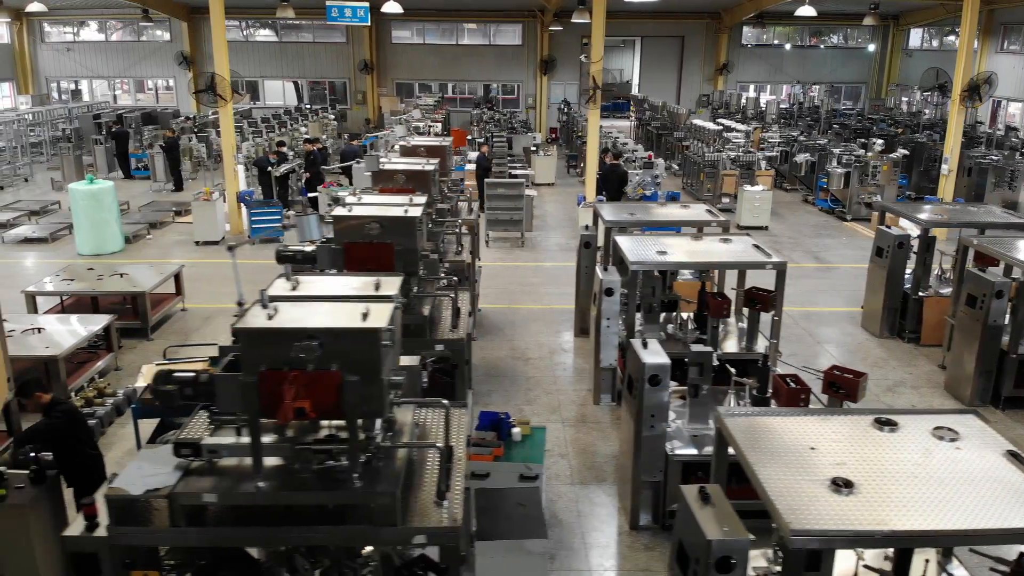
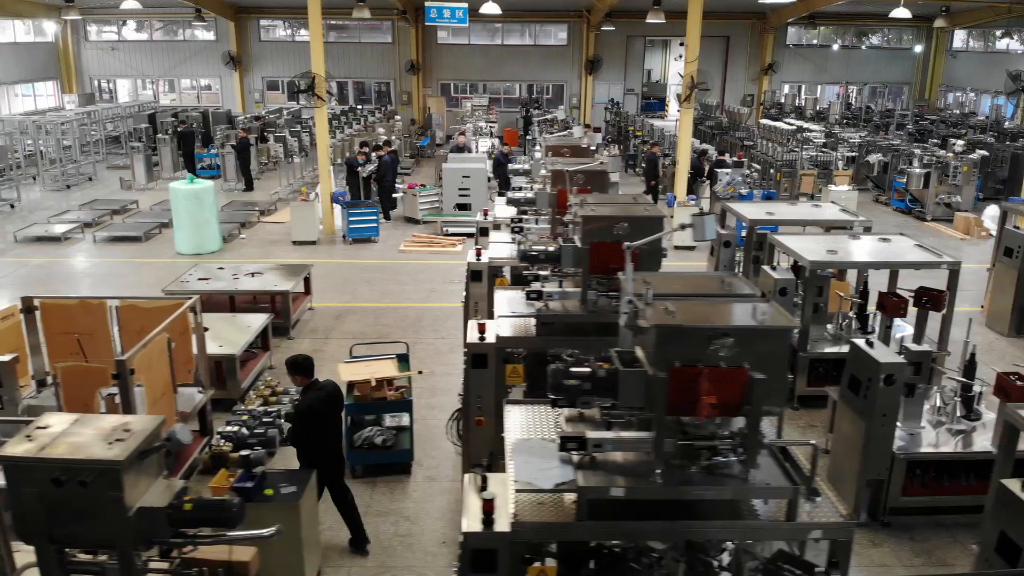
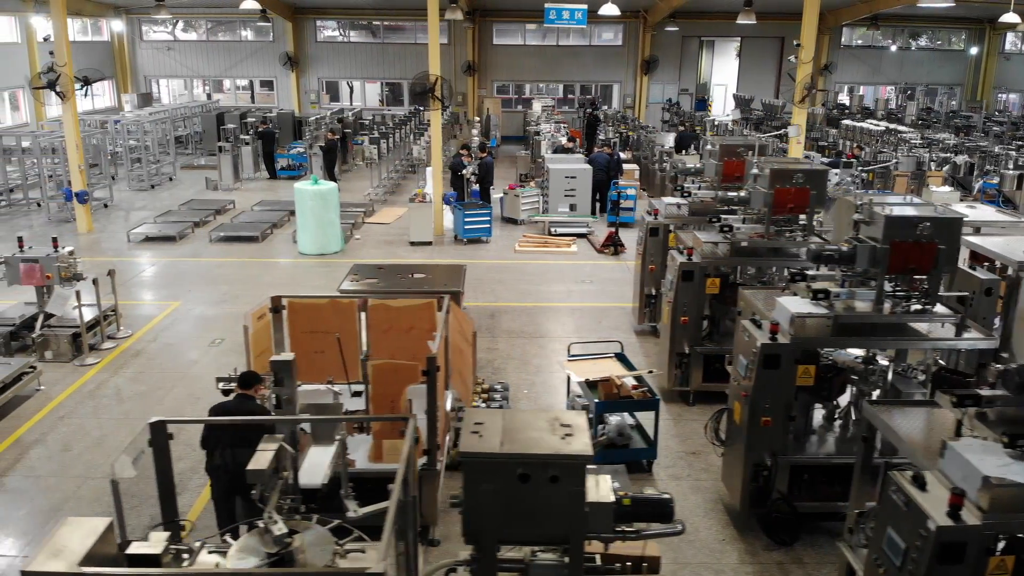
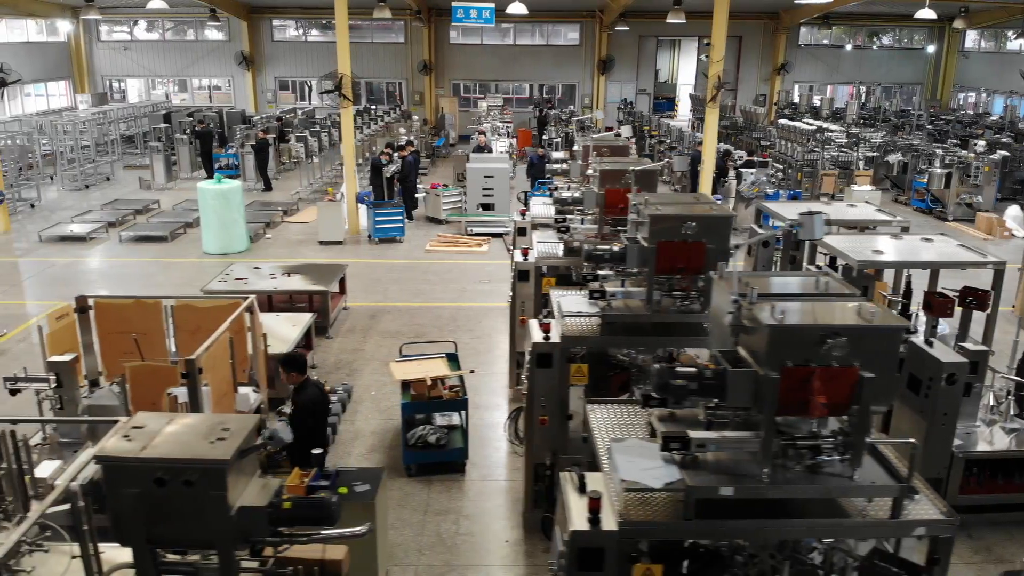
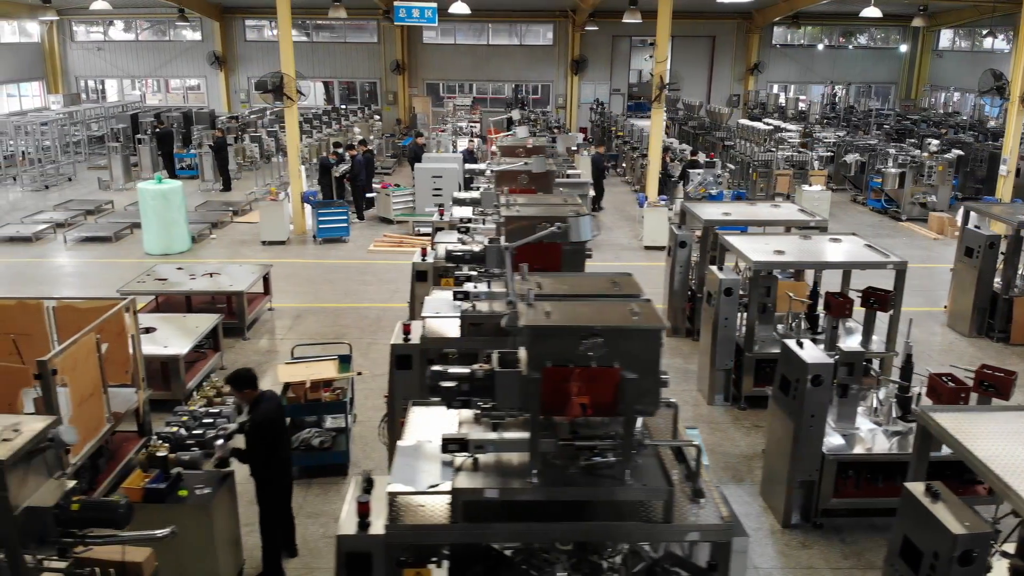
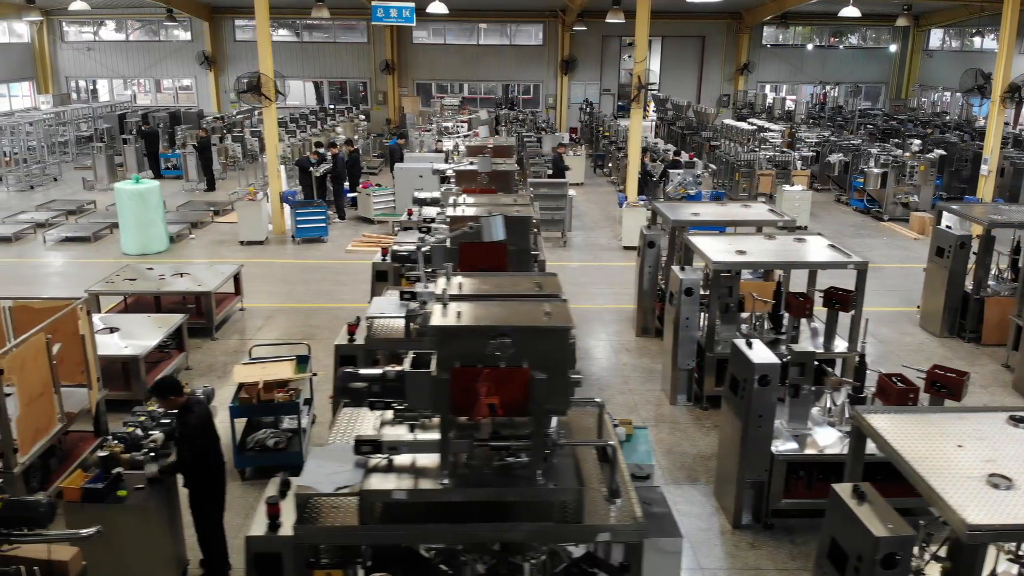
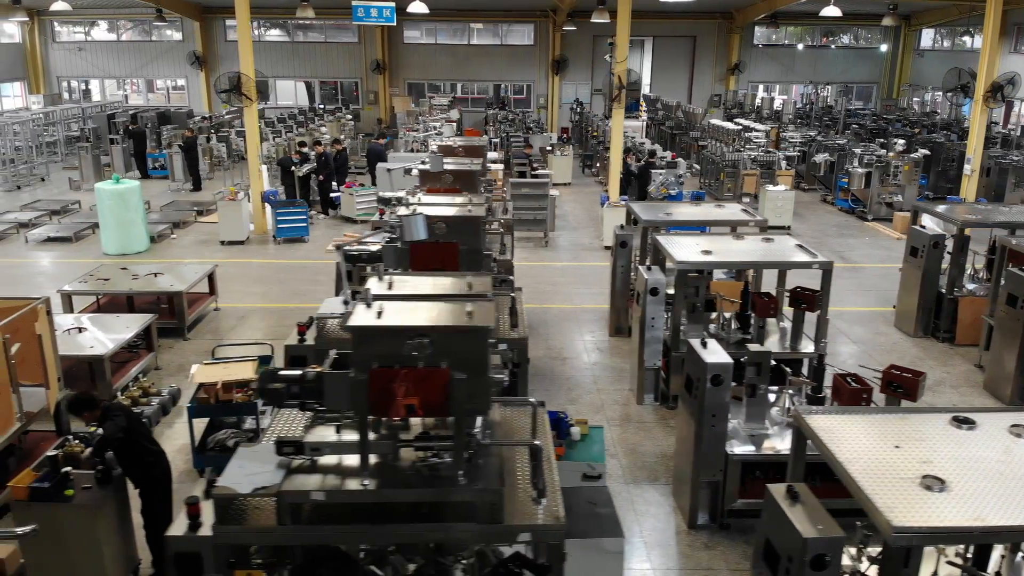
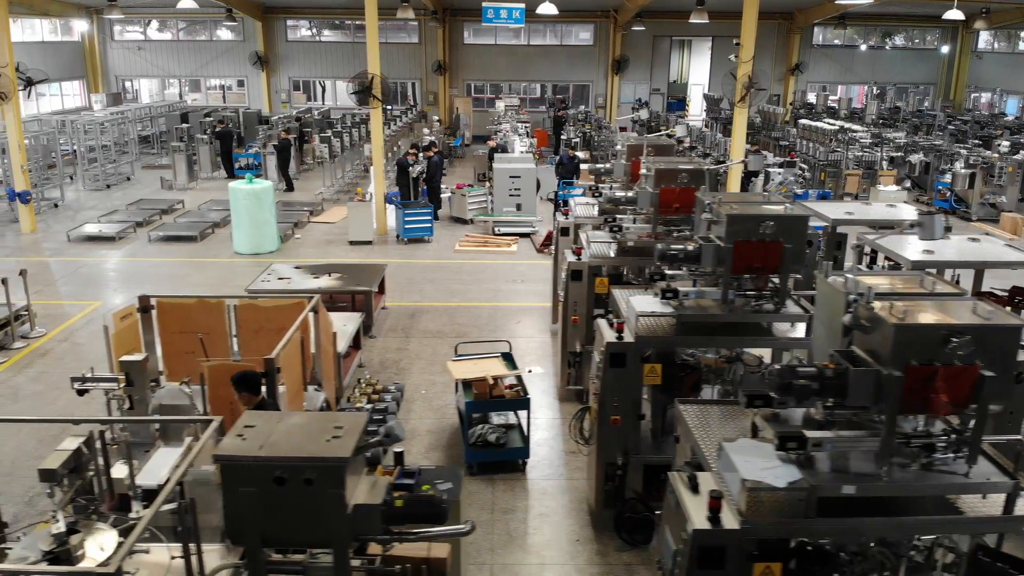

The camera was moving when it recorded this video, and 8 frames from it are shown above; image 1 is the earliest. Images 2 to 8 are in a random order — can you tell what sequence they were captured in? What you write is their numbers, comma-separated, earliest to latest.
7, 6, 5, 2, 4, 8, 3
